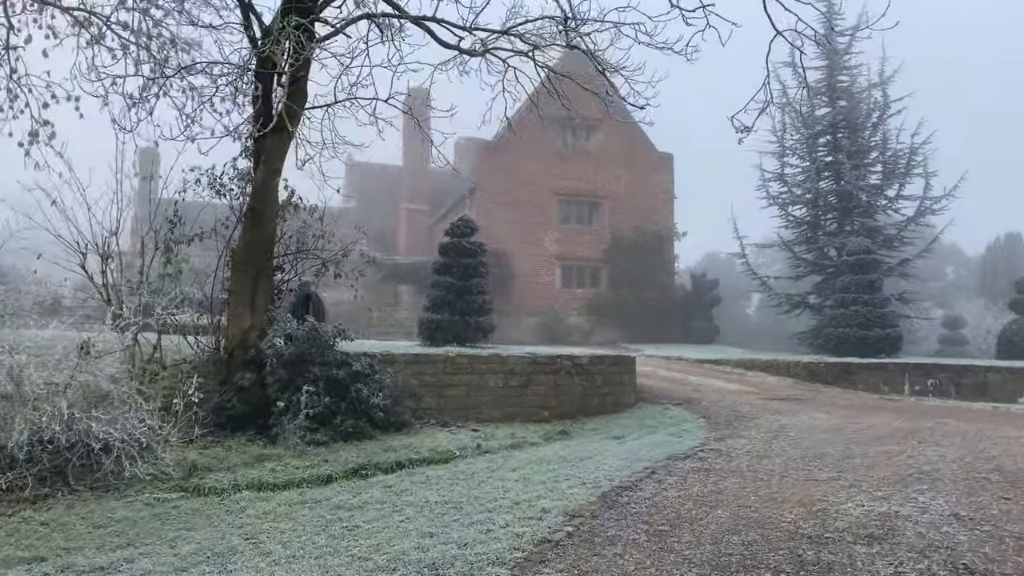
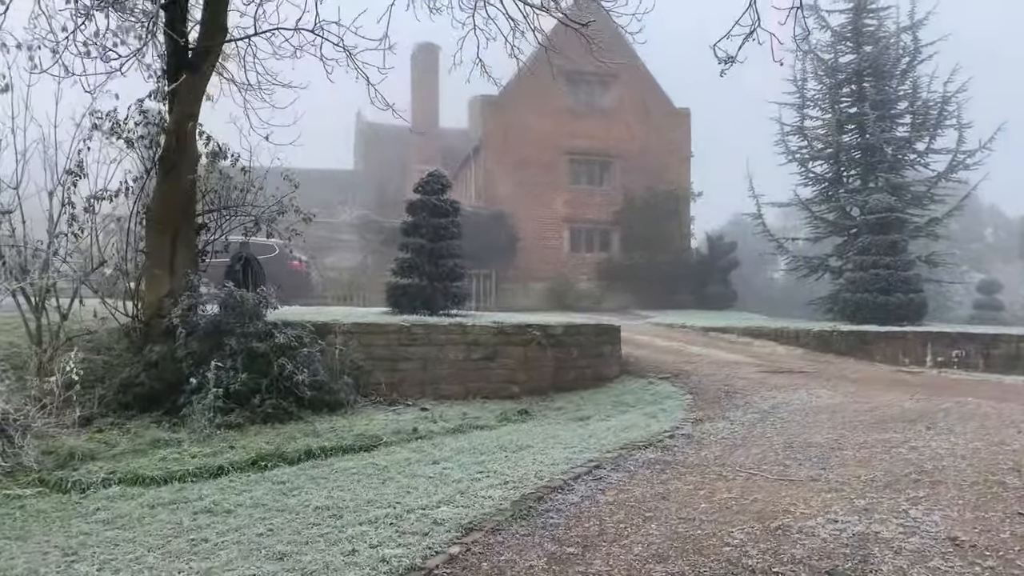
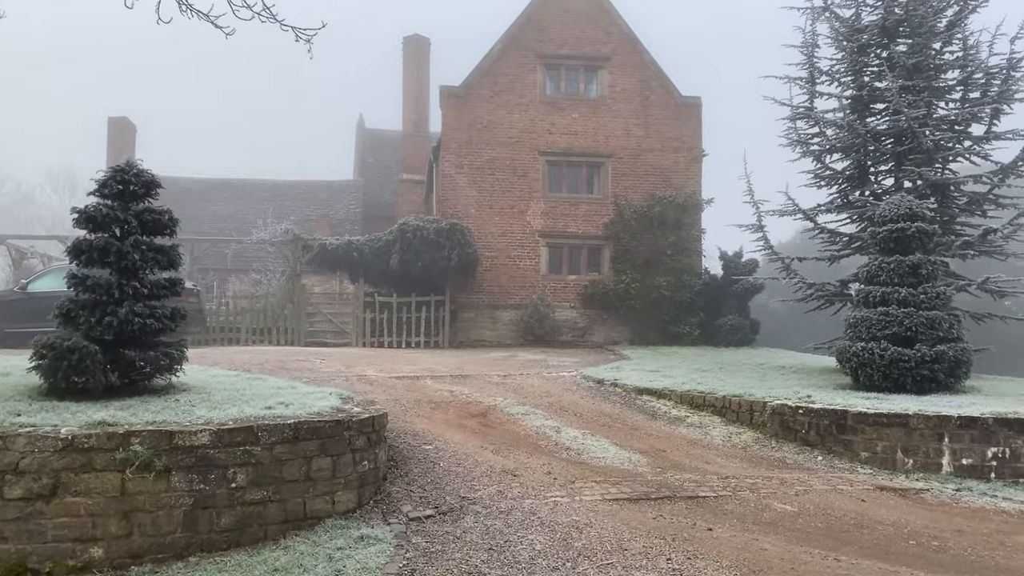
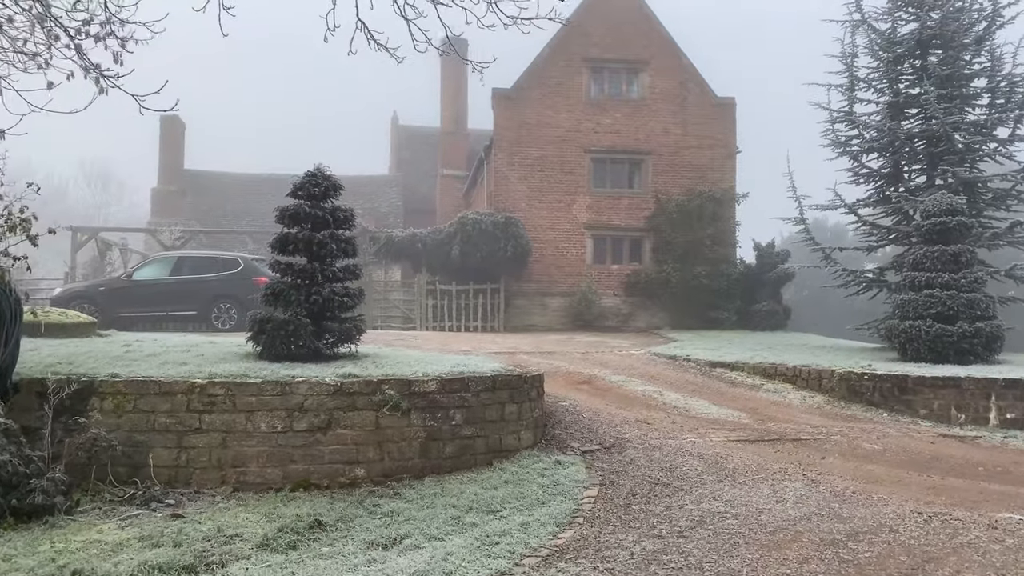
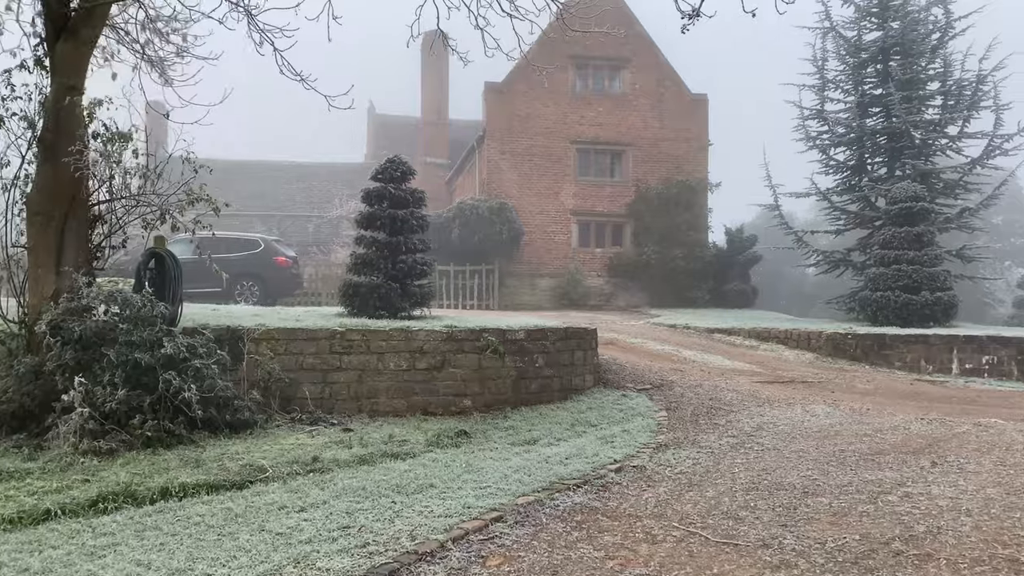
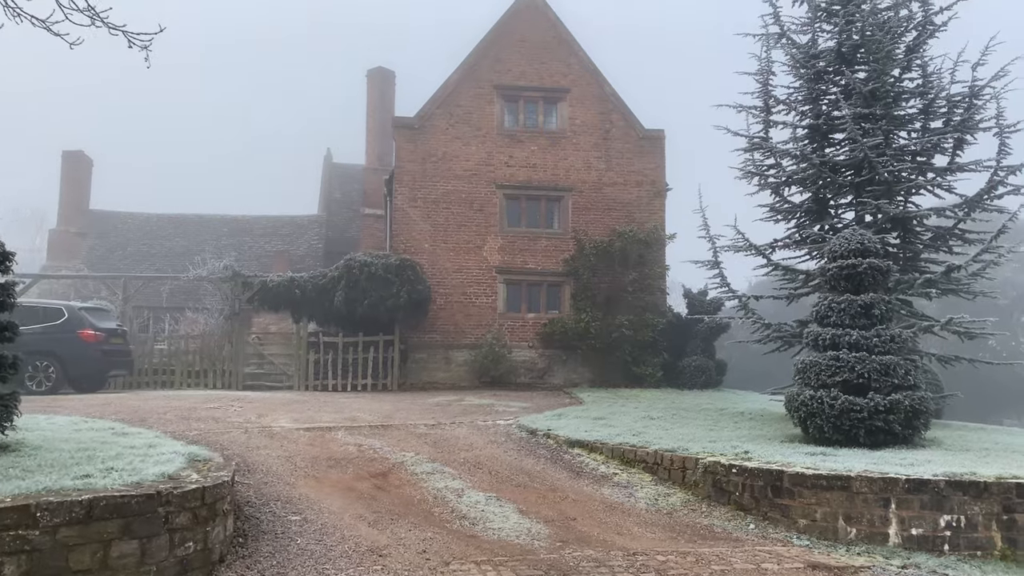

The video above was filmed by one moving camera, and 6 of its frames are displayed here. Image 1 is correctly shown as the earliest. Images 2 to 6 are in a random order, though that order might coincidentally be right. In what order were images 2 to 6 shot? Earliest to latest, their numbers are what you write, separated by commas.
2, 5, 4, 3, 6
